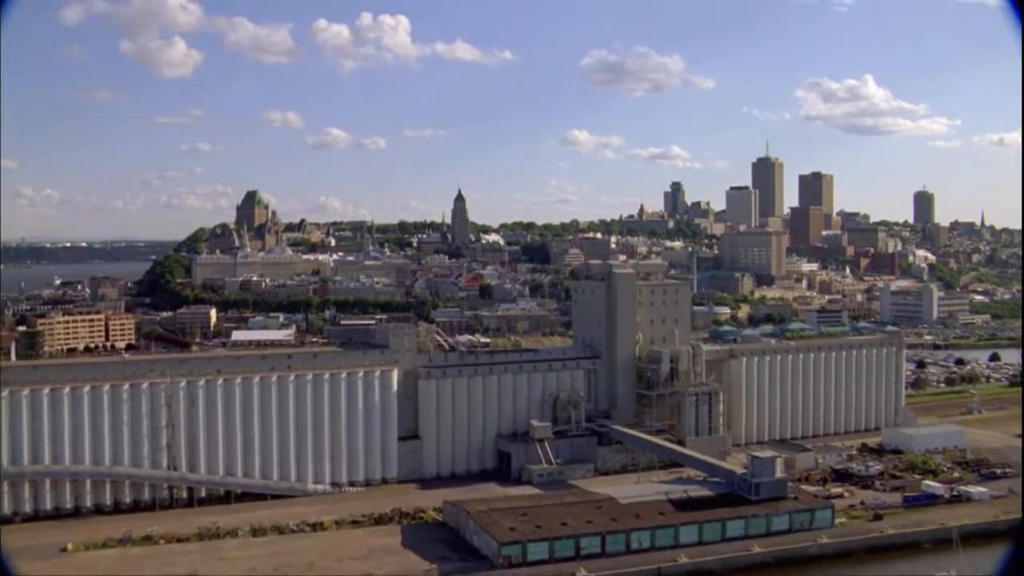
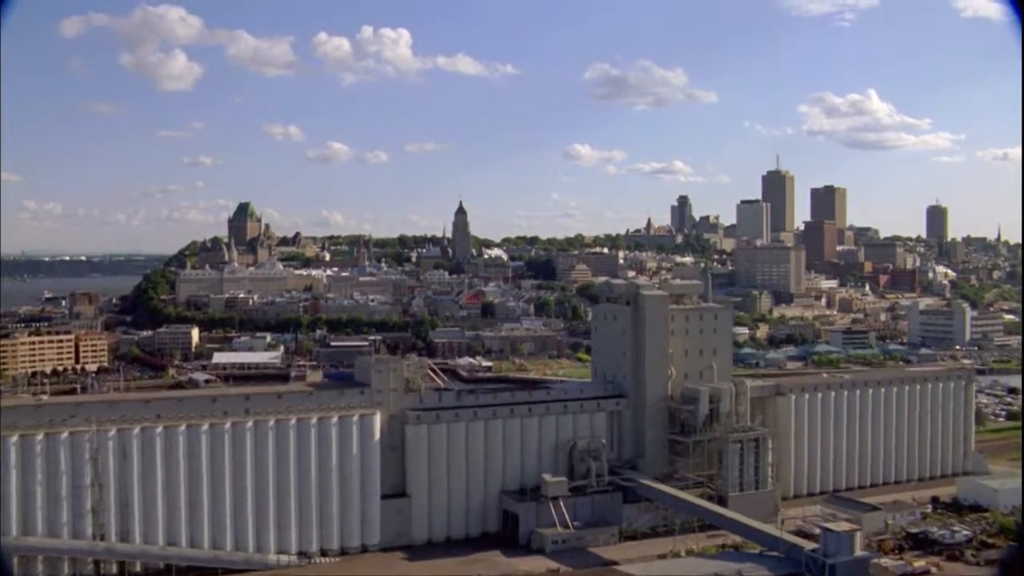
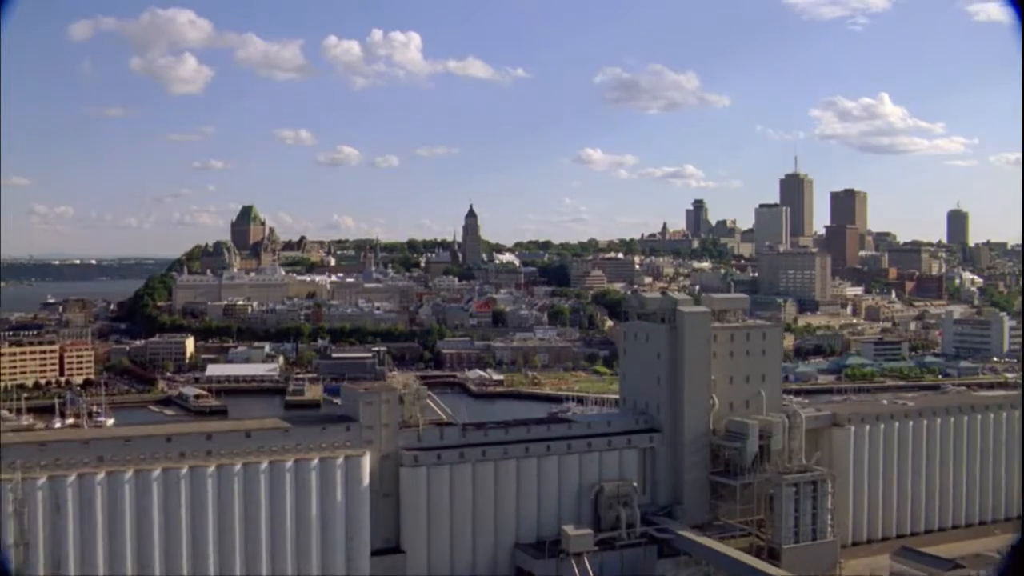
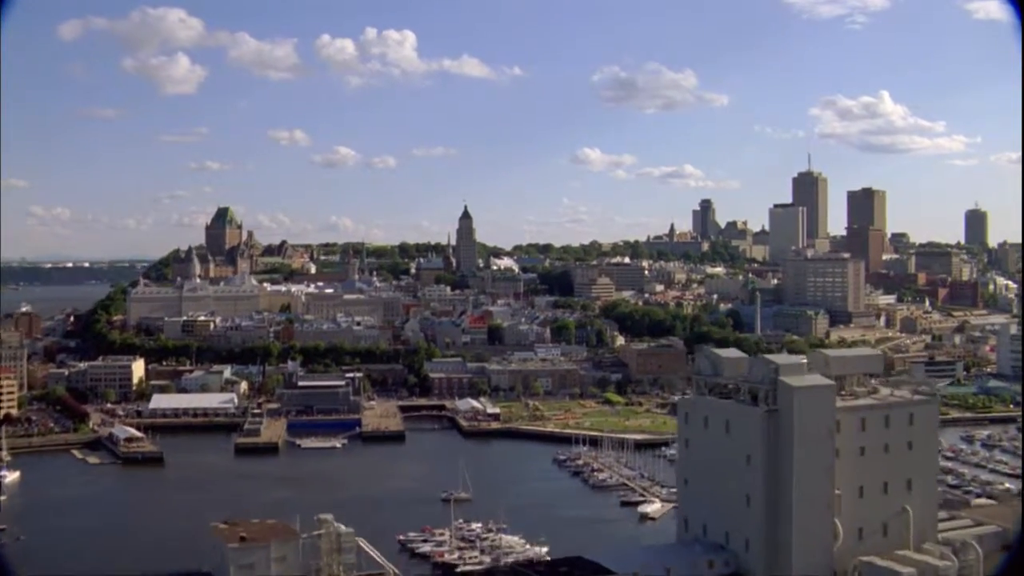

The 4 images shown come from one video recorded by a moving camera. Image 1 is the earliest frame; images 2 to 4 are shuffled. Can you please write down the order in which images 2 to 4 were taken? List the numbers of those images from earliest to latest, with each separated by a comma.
2, 3, 4
